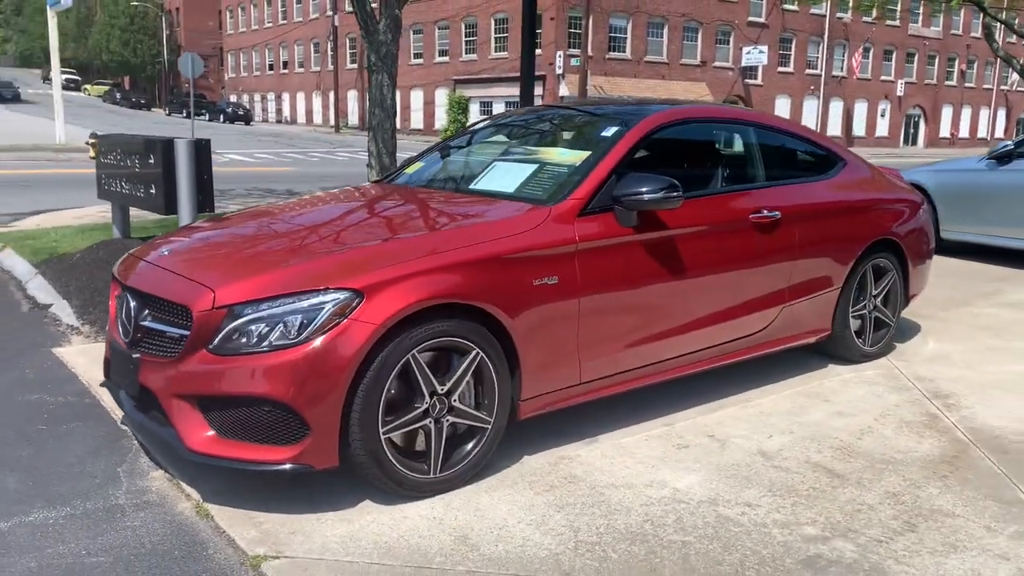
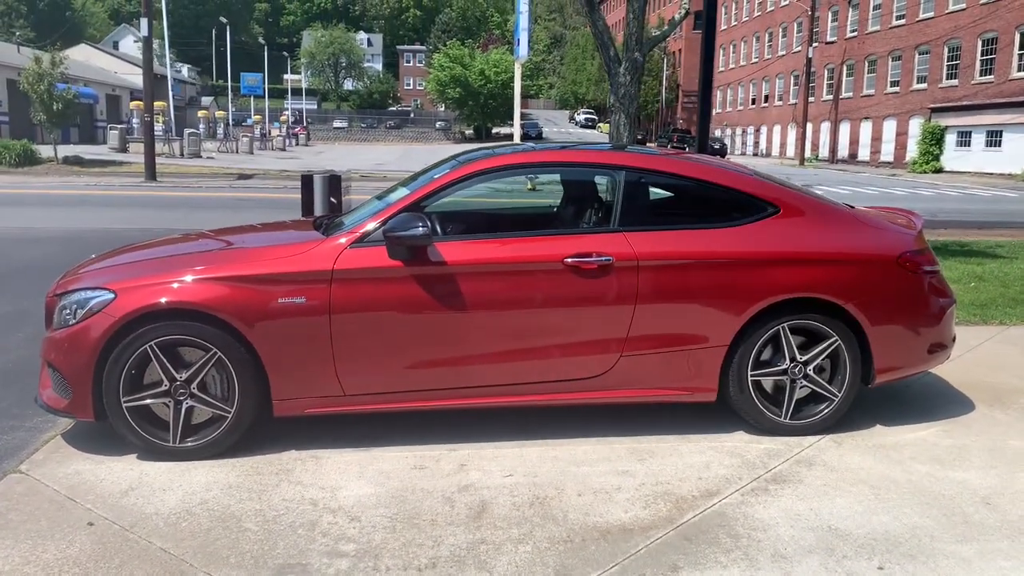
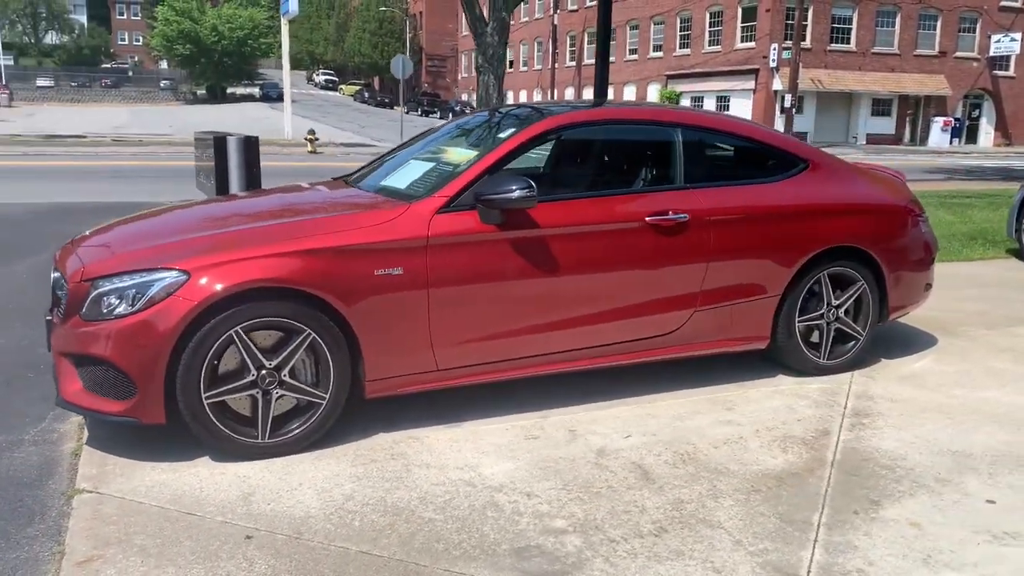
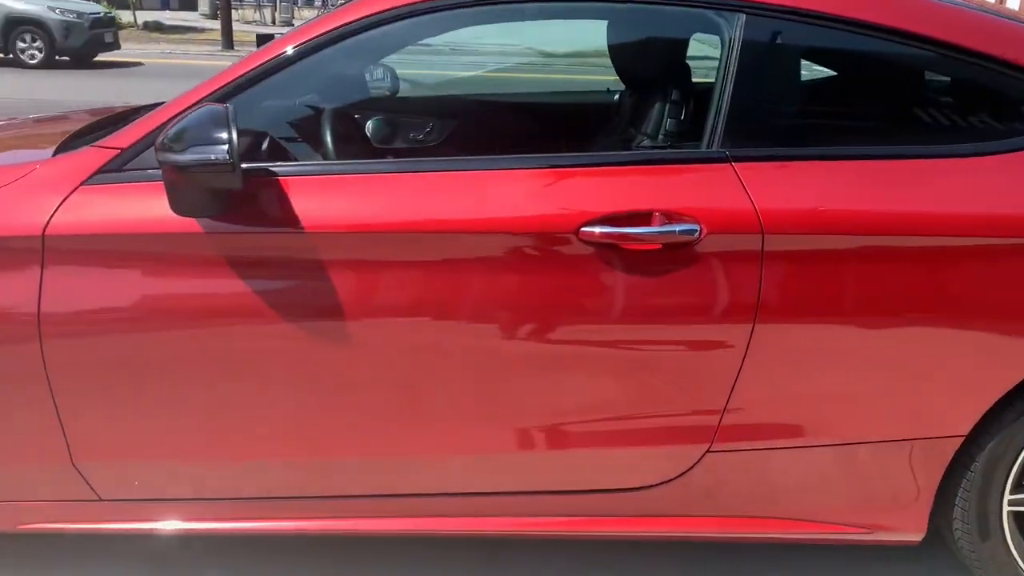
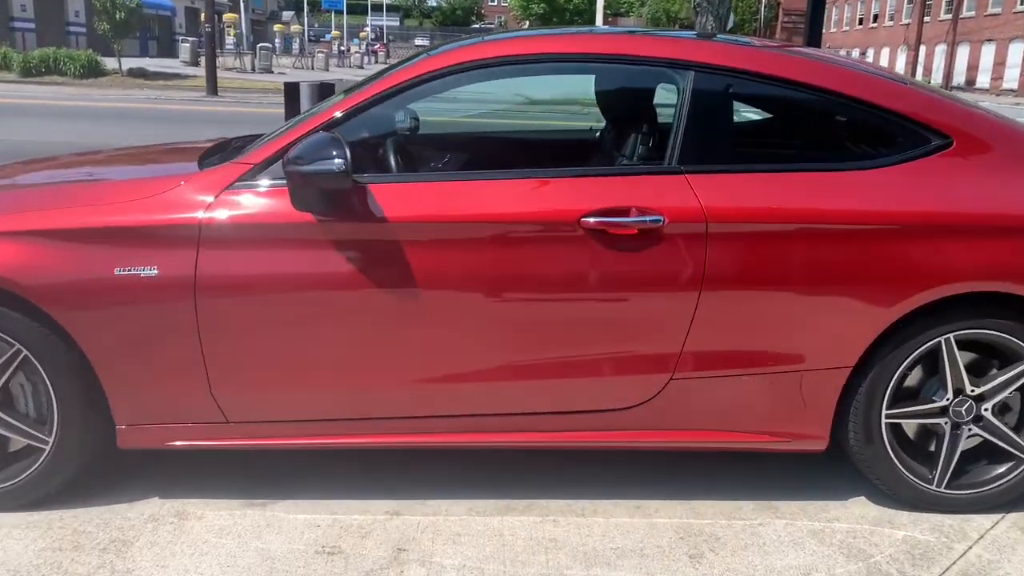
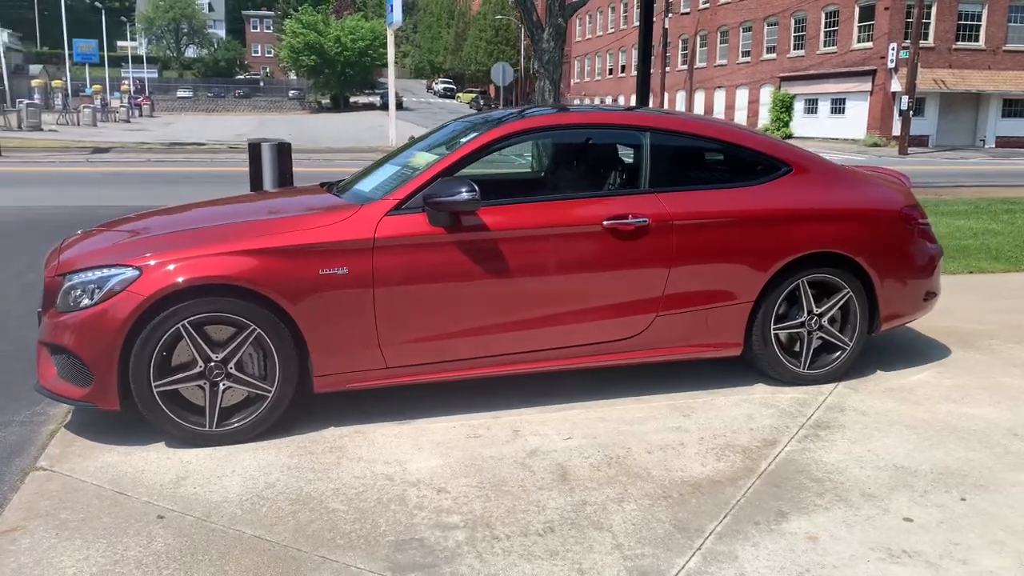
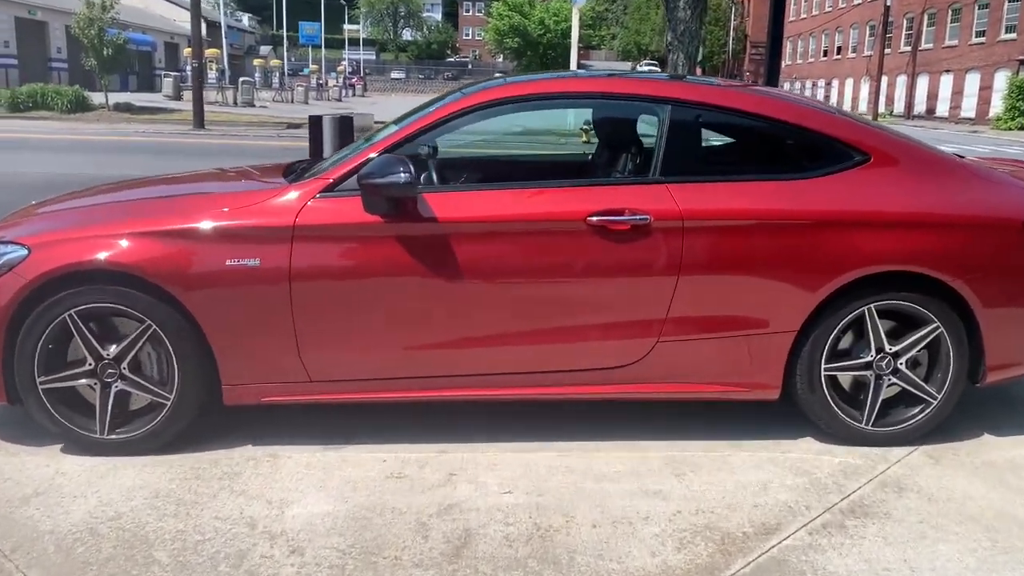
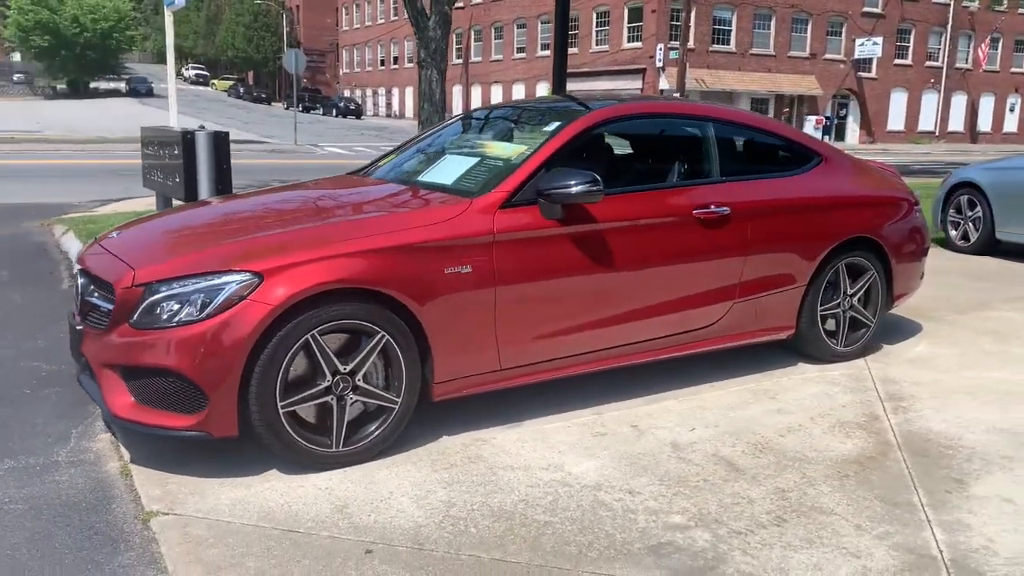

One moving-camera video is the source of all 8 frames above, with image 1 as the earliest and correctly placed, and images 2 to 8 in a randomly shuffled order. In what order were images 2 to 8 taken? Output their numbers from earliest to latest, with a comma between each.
8, 3, 6, 2, 7, 5, 4
